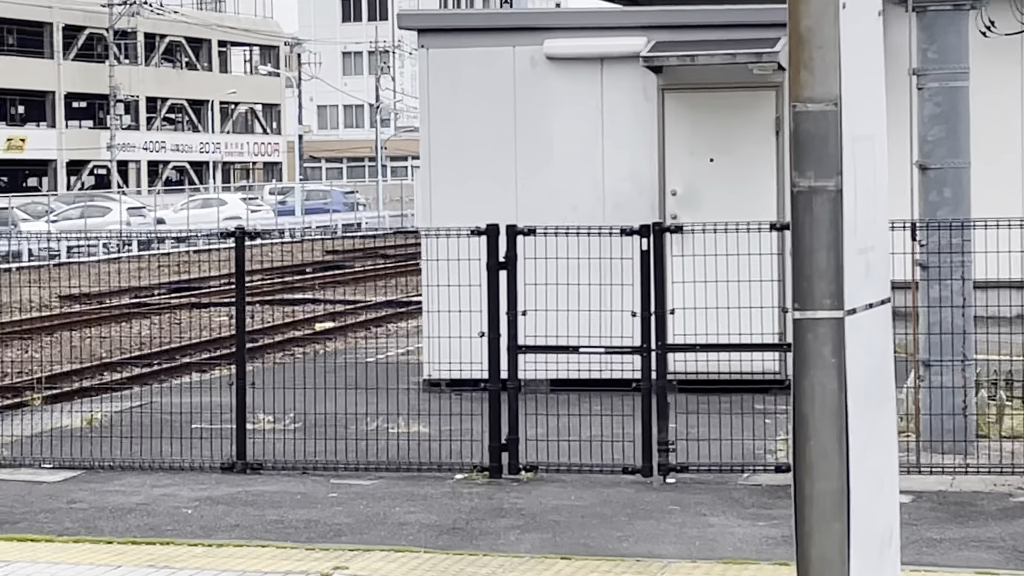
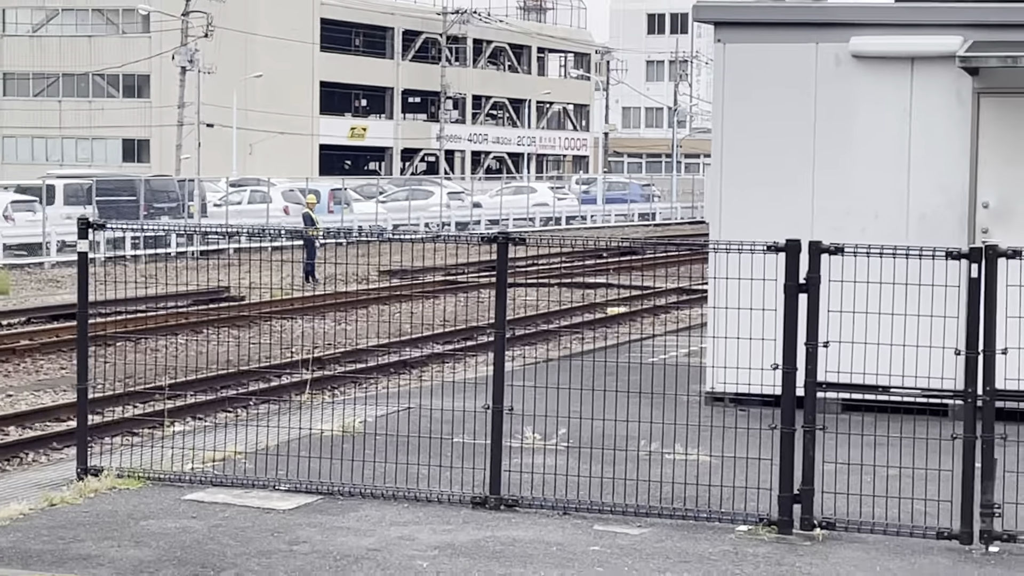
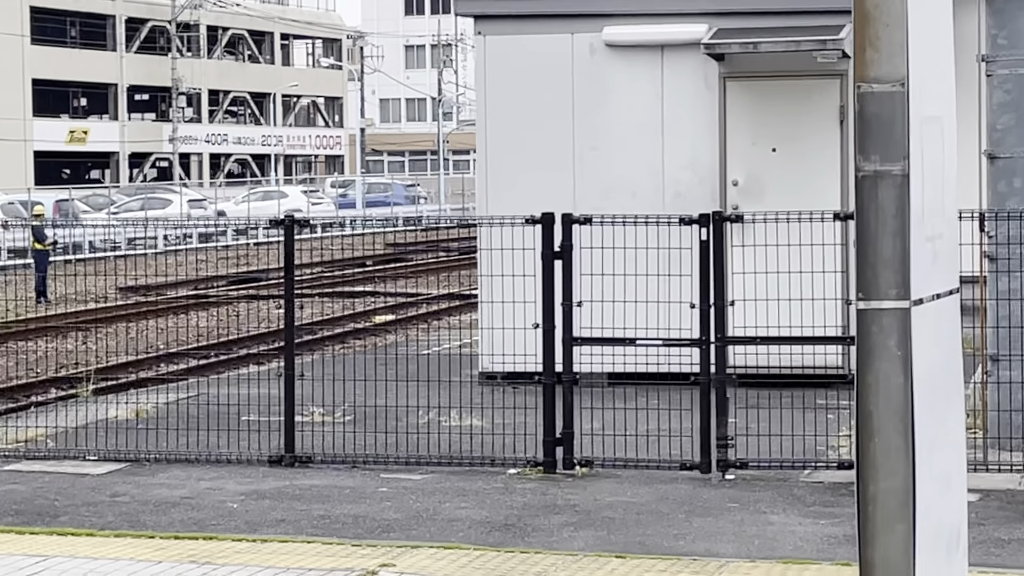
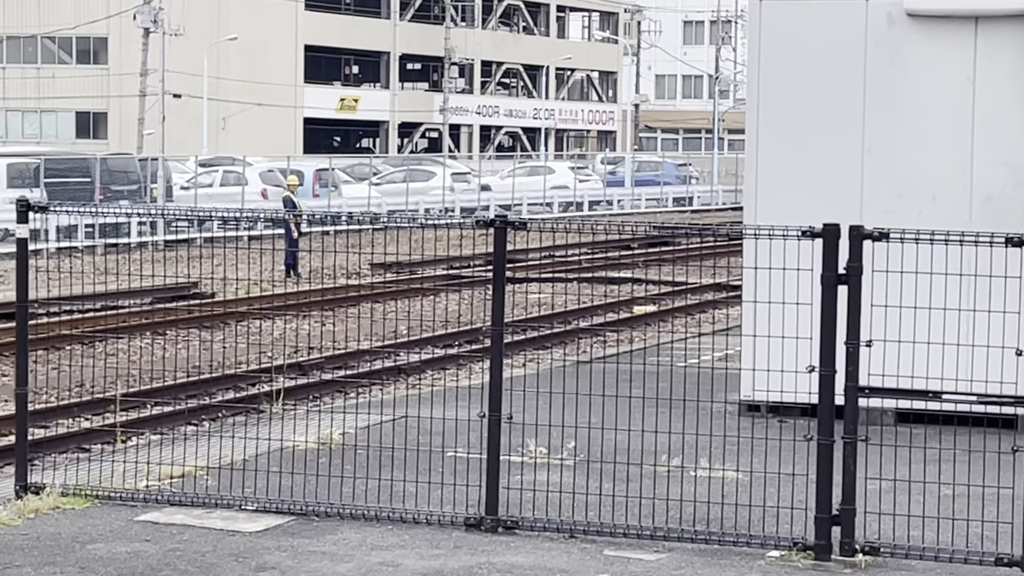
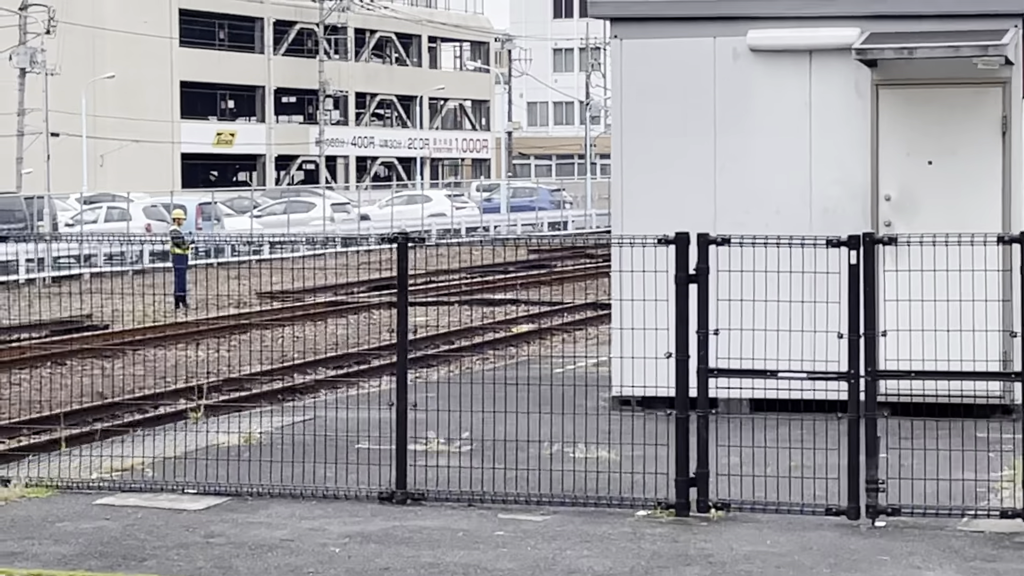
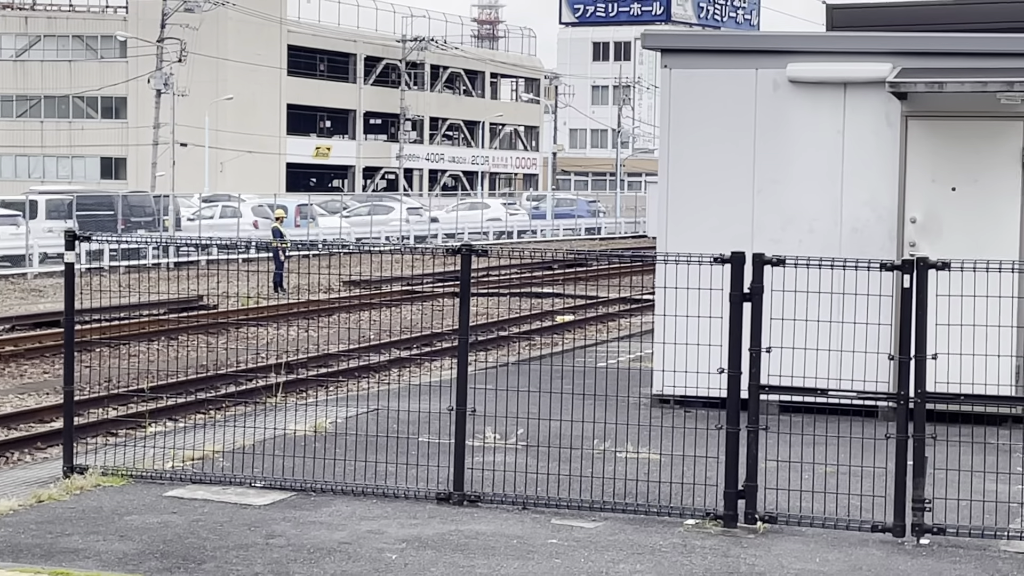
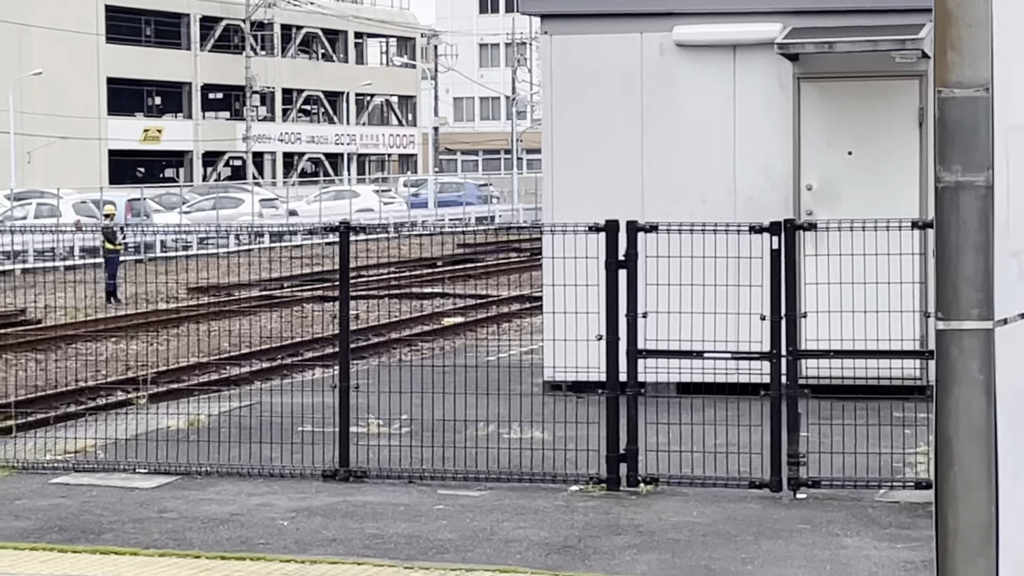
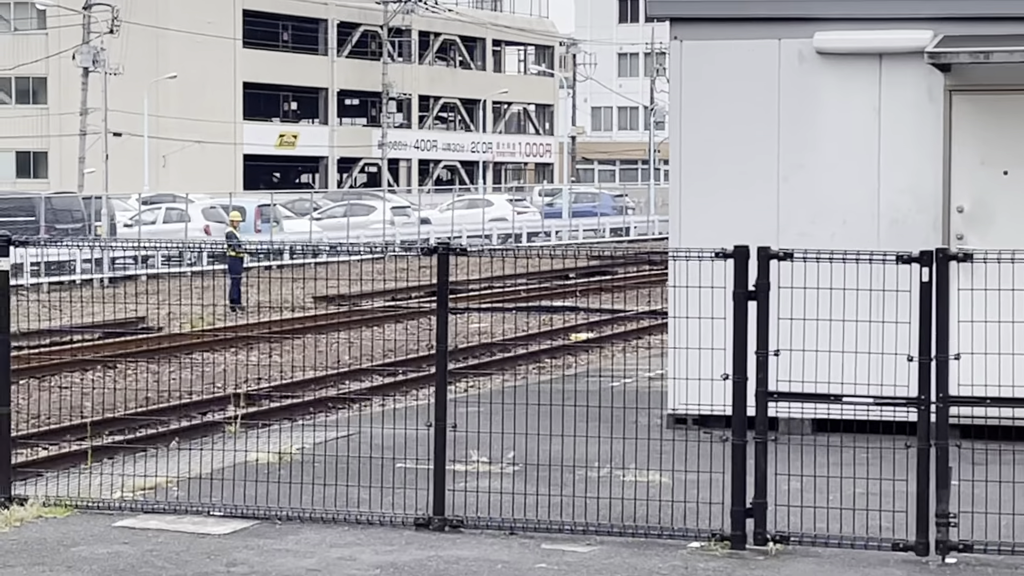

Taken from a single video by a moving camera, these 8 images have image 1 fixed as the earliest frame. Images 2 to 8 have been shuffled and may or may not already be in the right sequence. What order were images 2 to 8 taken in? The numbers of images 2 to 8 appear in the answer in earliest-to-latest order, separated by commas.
3, 7, 5, 8, 4, 2, 6
